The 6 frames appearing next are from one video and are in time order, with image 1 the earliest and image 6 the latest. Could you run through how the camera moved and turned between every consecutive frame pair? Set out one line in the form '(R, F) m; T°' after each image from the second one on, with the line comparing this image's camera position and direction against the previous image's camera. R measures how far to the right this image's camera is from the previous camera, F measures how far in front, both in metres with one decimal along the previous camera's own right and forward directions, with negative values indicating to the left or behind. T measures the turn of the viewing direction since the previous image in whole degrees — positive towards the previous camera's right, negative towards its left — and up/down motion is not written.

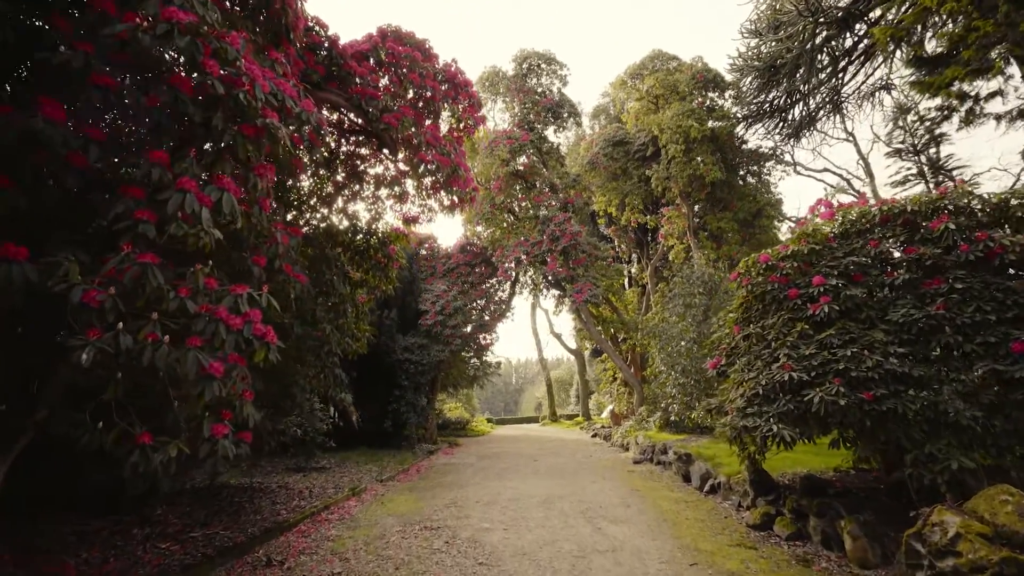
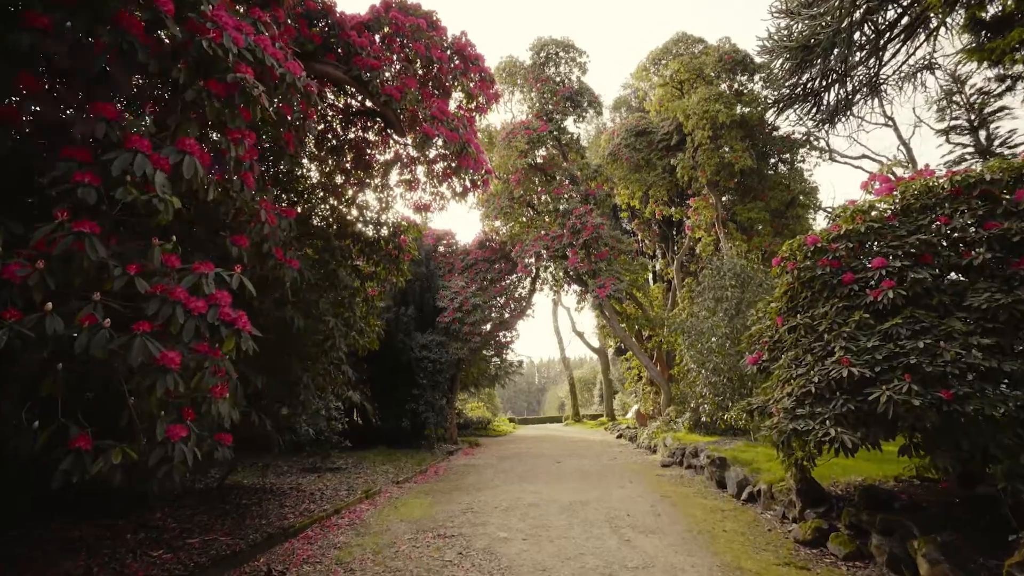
(0.0, +0.4) m; -3°
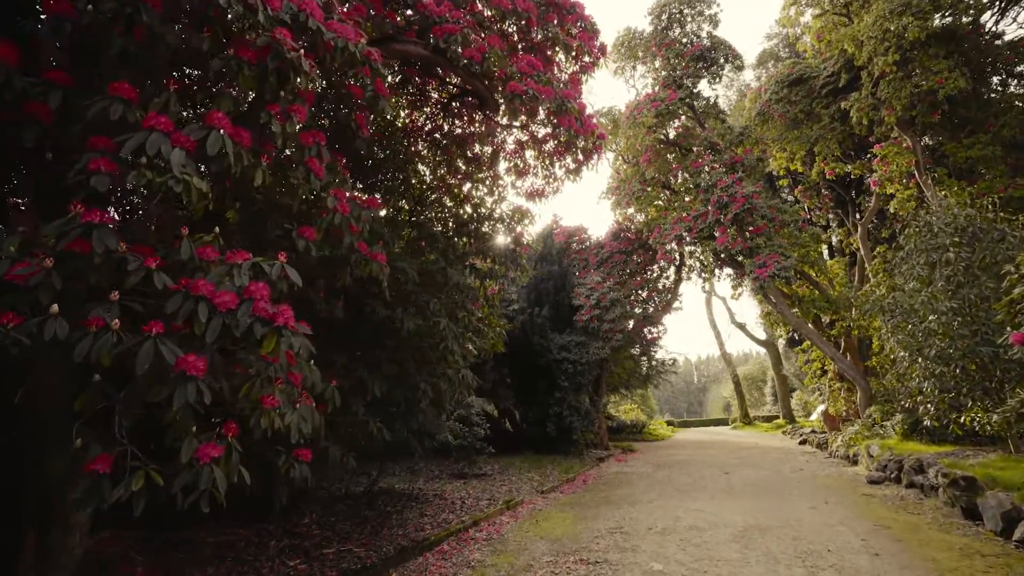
(+0.1, +0.6) m; -17°
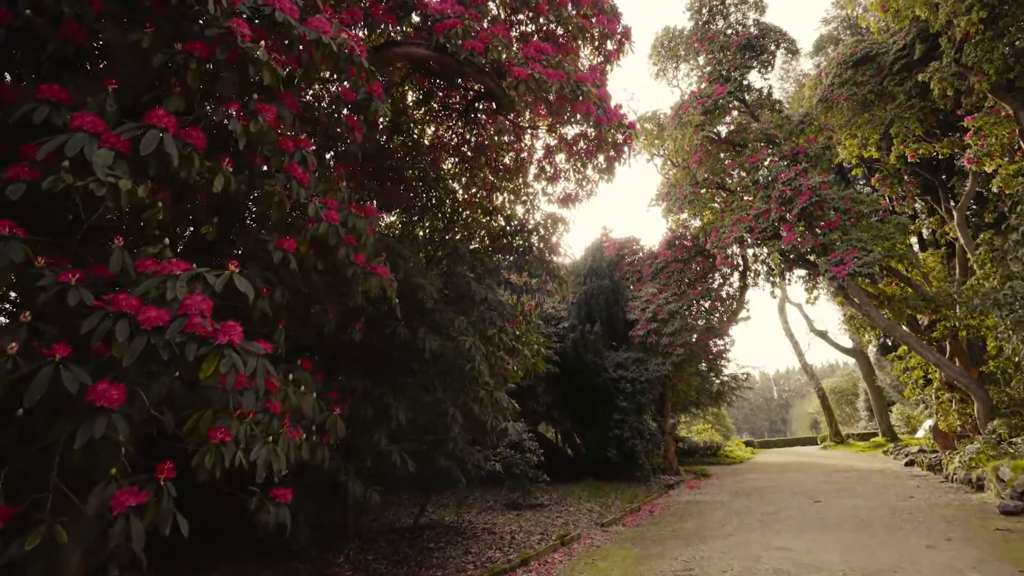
(+0.2, +0.4) m; -7°
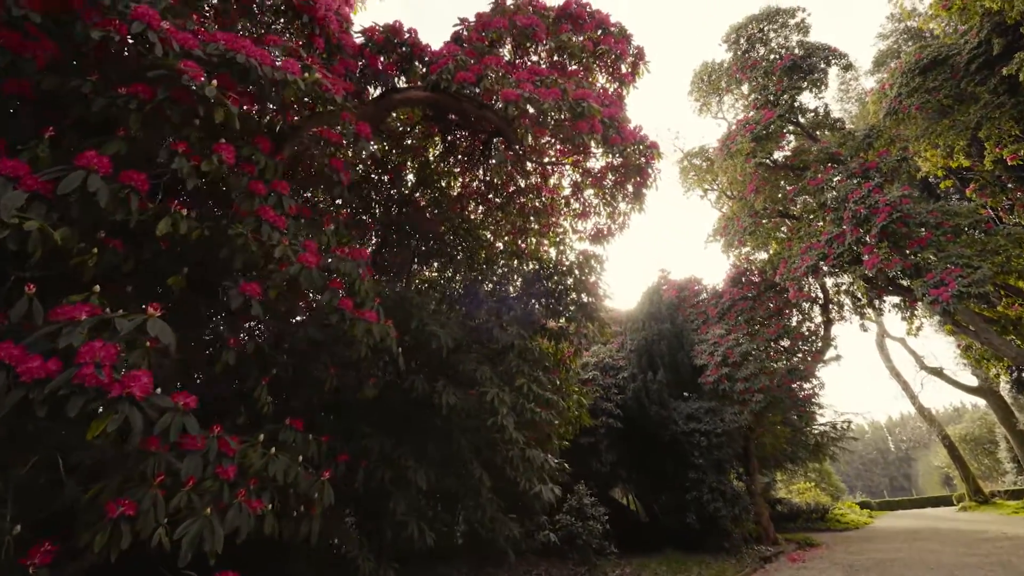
(+0.3, +0.3) m; -8°
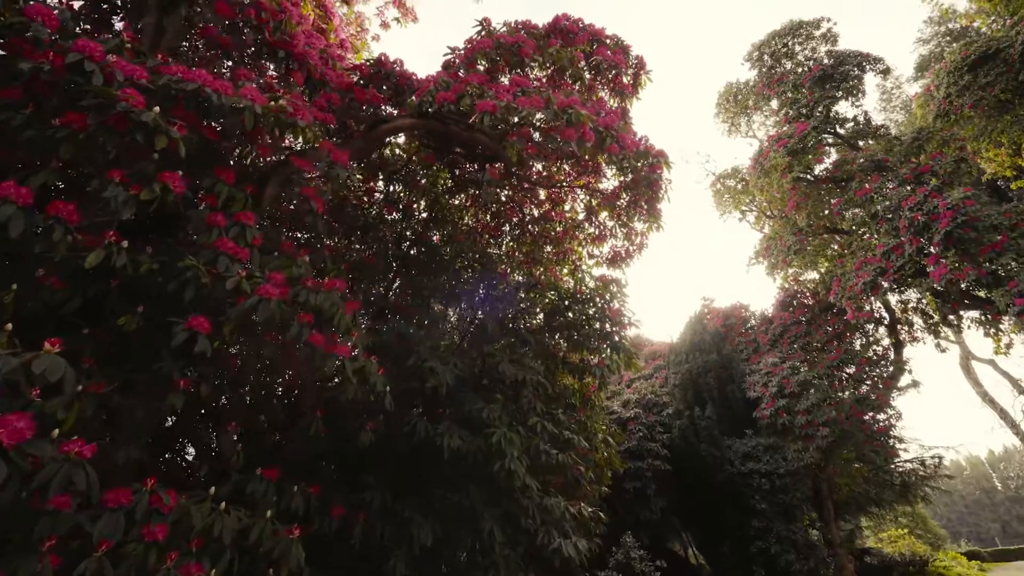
(+0.3, +0.3) m; -5°
